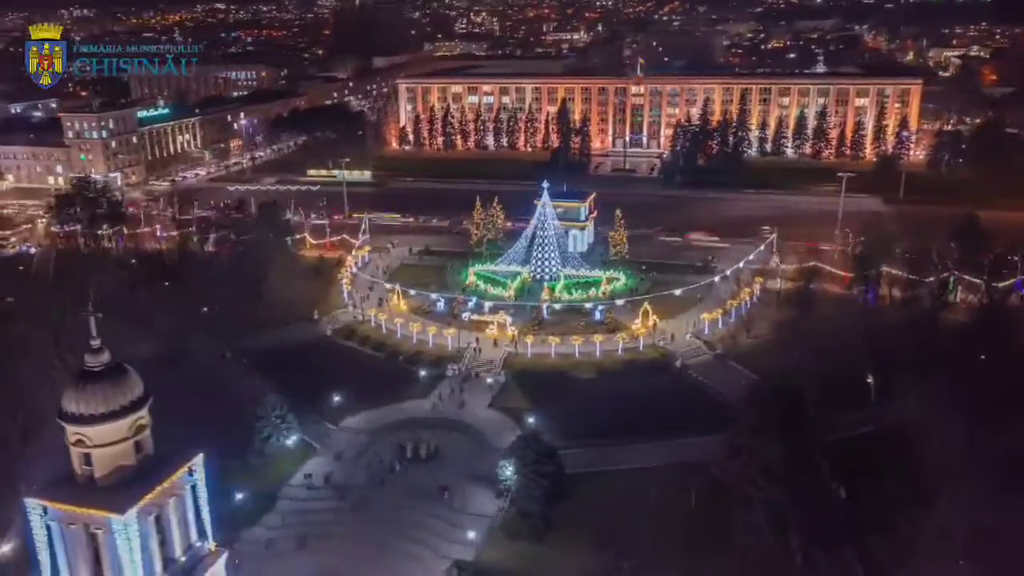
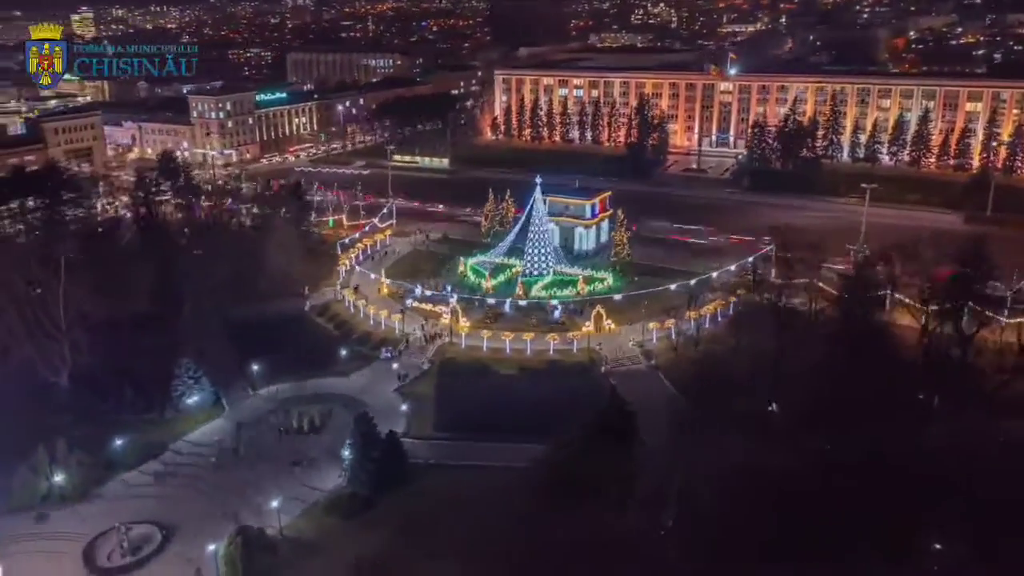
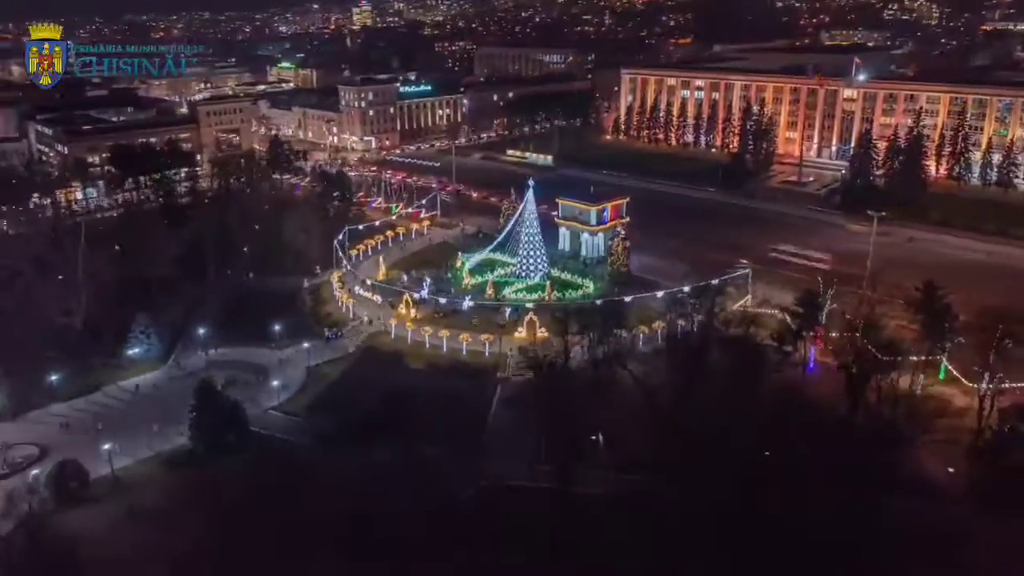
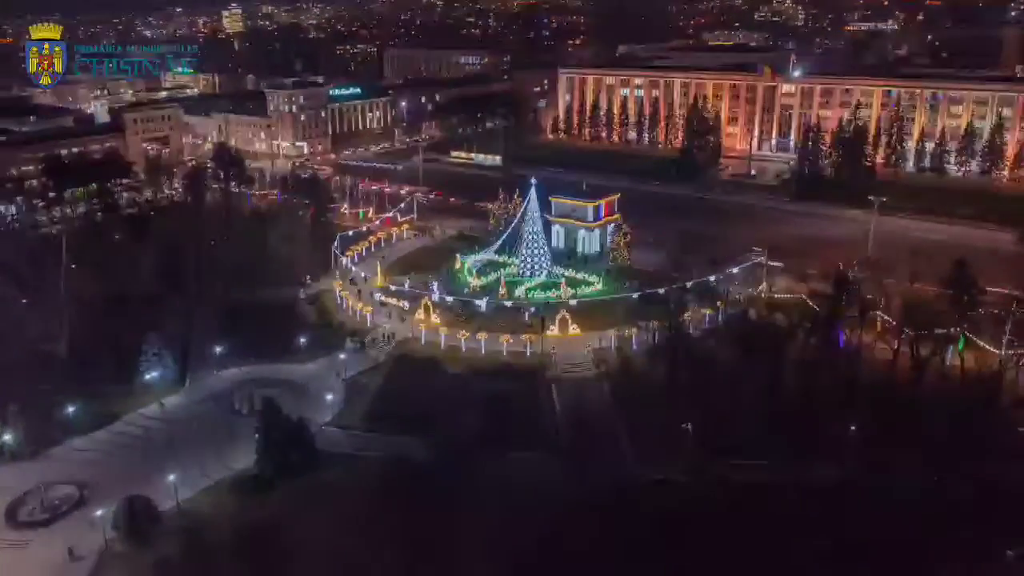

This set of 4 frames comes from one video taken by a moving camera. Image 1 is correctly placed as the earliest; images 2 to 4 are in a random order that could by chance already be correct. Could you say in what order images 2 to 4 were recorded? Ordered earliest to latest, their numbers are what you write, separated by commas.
2, 4, 3
